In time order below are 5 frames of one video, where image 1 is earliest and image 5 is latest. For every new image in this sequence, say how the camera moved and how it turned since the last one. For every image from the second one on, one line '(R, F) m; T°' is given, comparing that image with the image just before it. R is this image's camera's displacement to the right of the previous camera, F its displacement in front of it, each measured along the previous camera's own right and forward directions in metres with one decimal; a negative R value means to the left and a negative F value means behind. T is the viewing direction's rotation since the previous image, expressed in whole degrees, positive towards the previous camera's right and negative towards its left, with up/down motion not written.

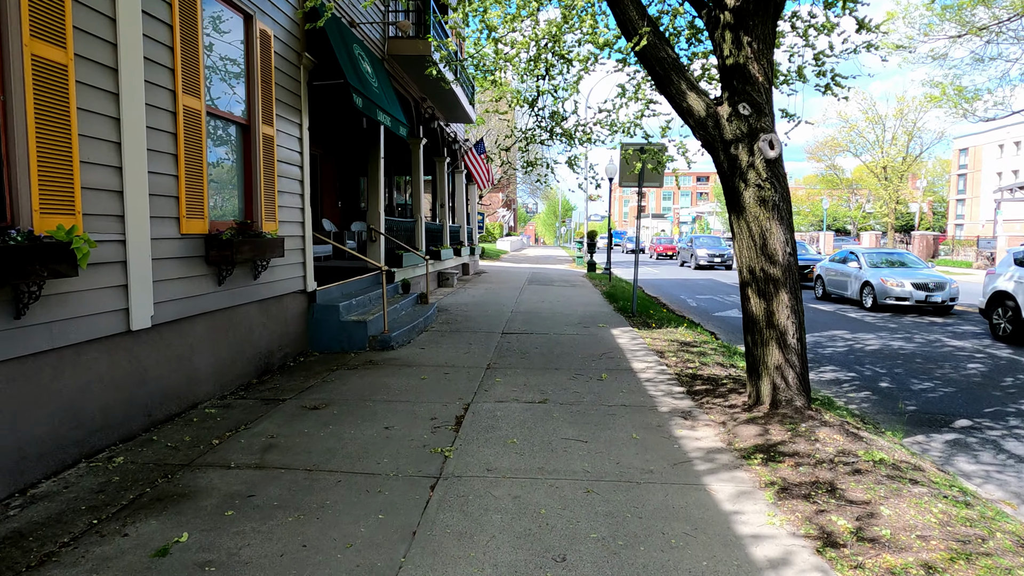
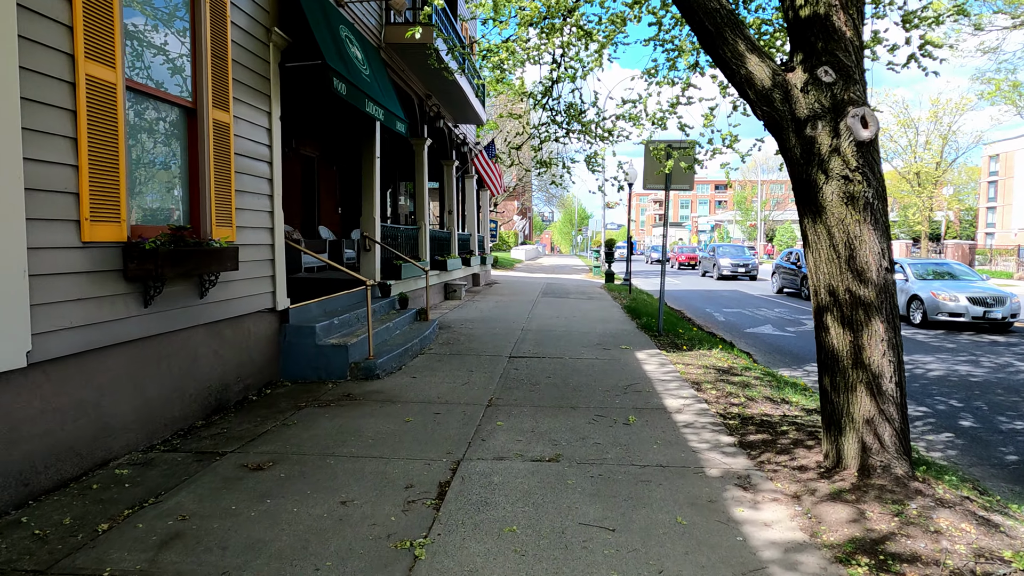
(+0.1, +1.1) m; -1°
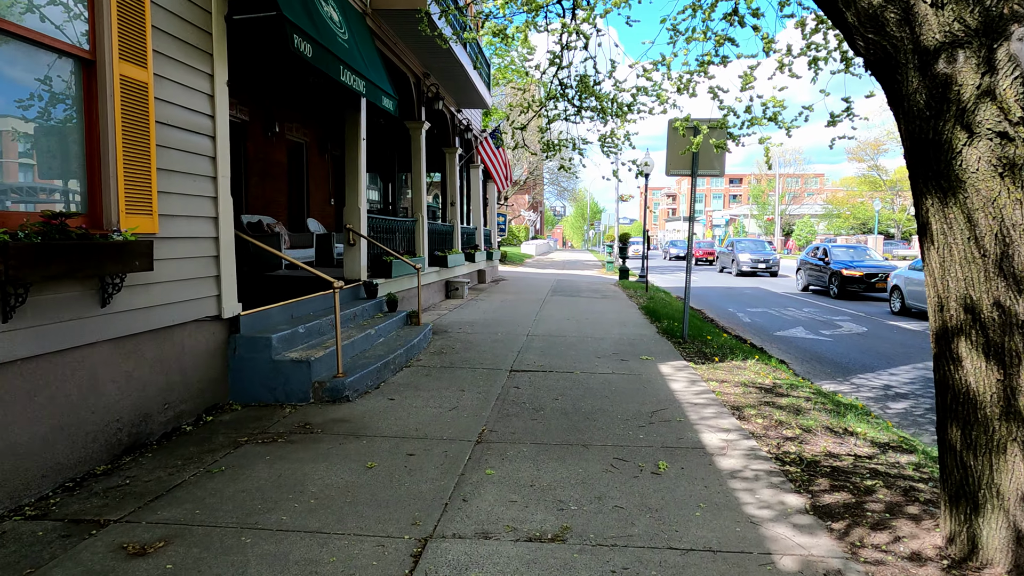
(+0.1, +1.1) m; -1°
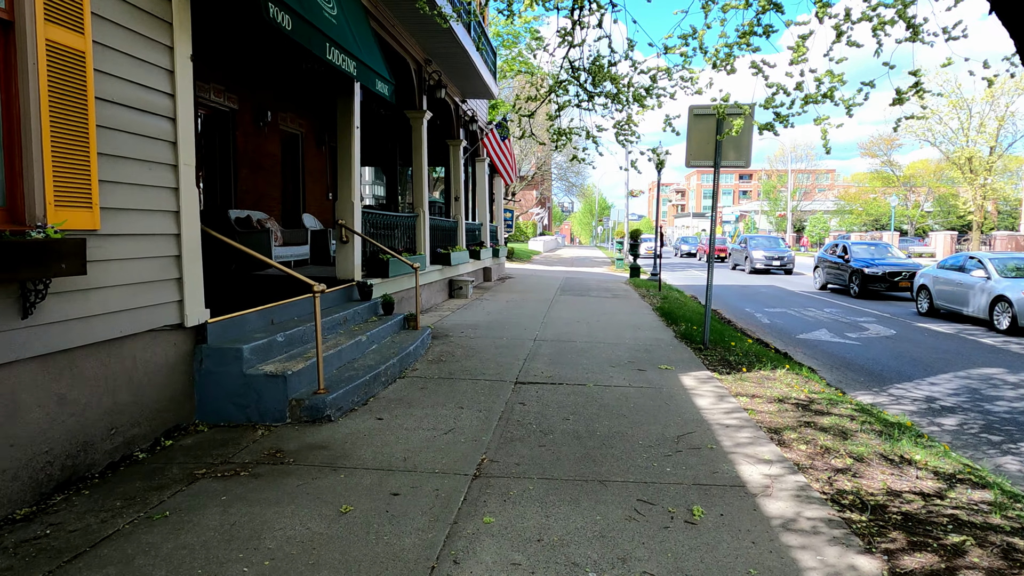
(0.0, +0.6) m; -1°
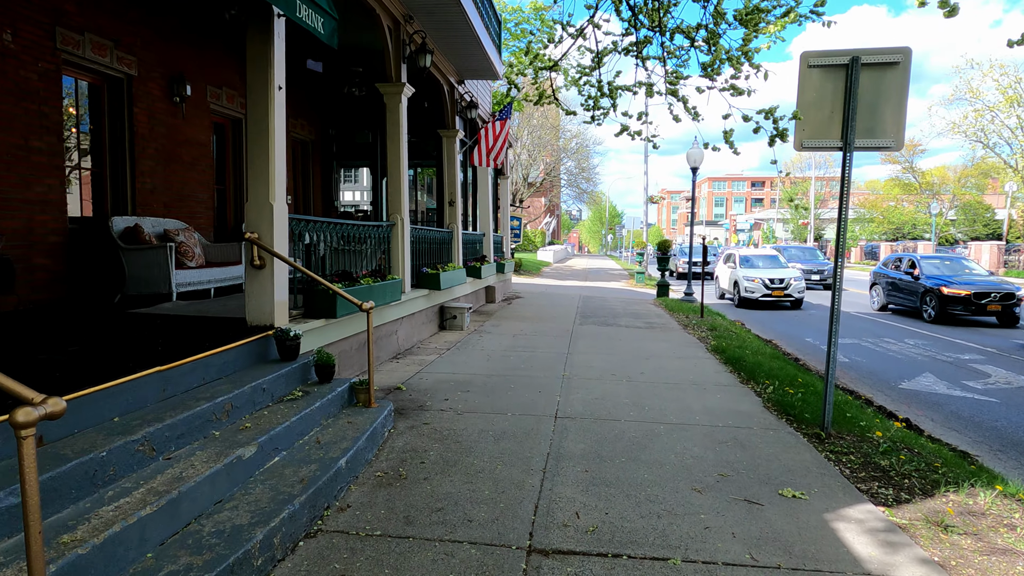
(0.0, +2.7) m; -1°
